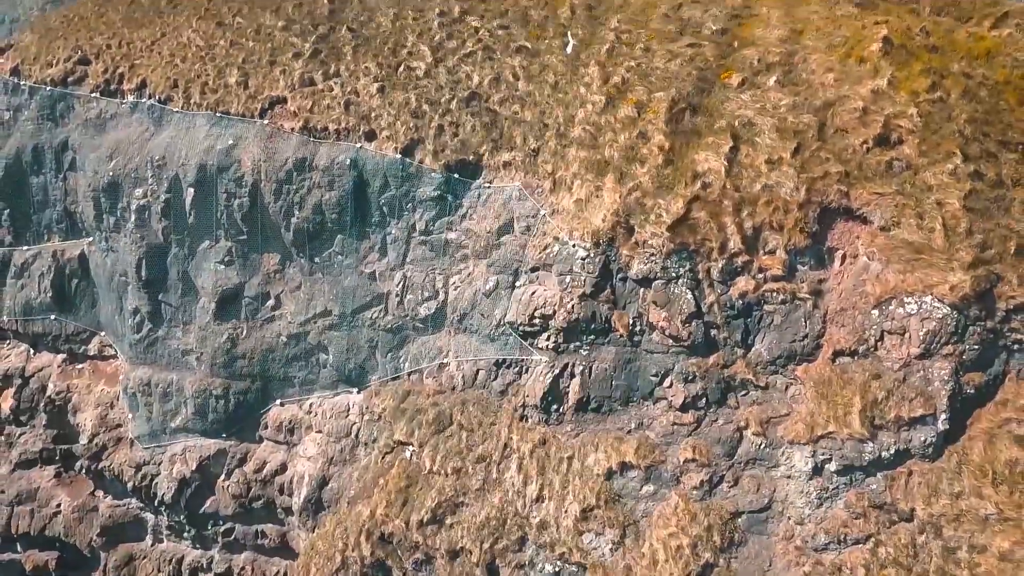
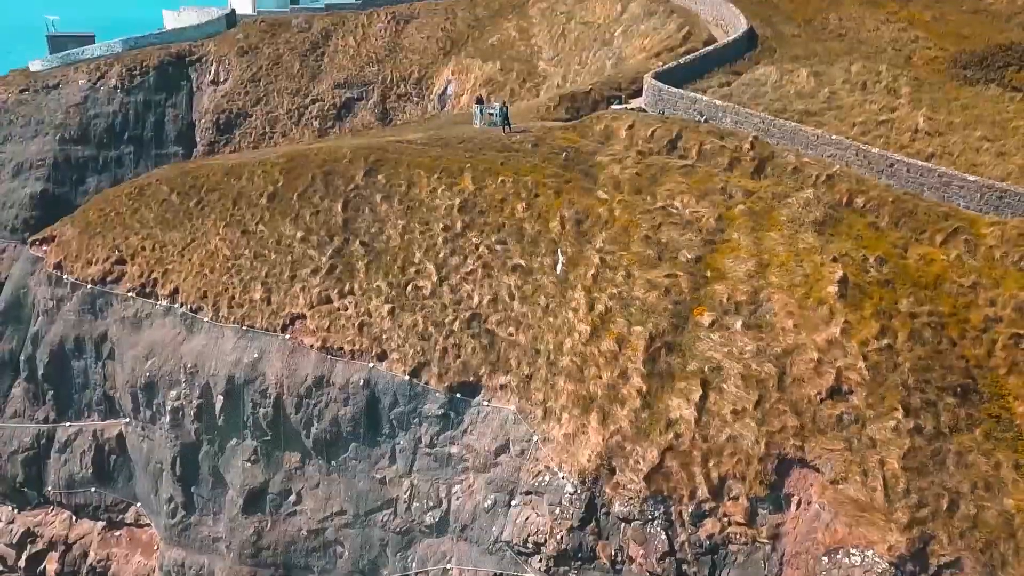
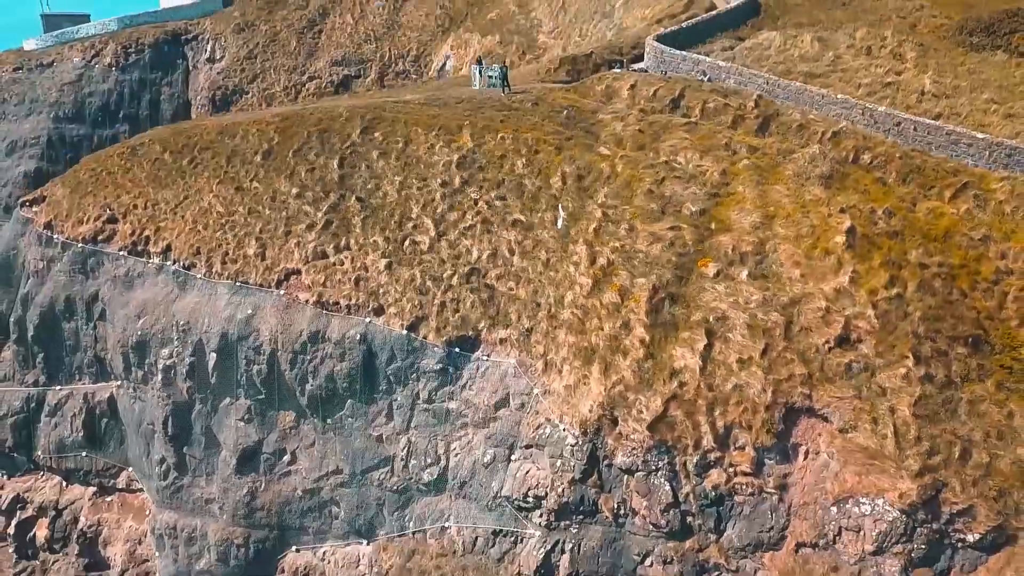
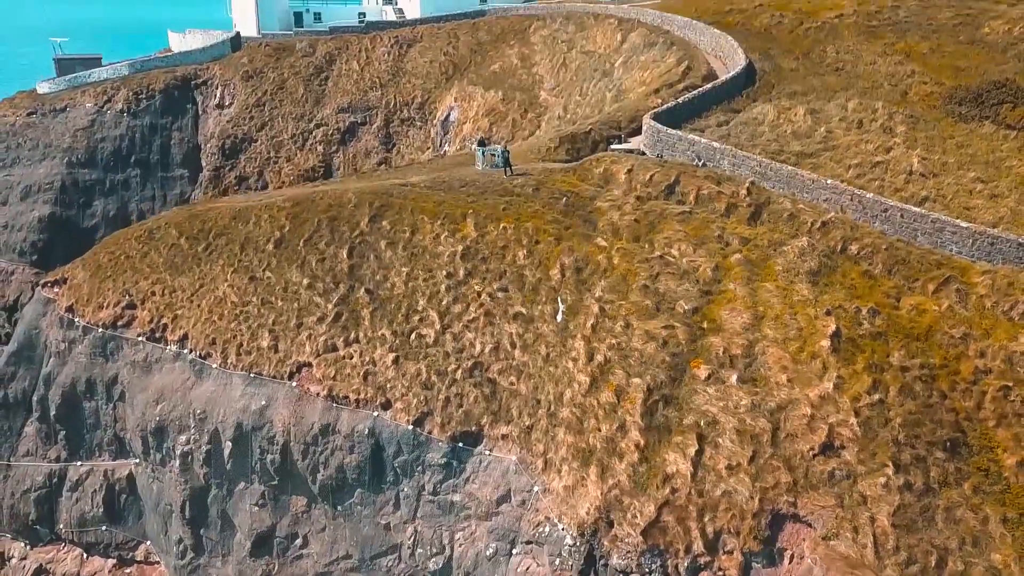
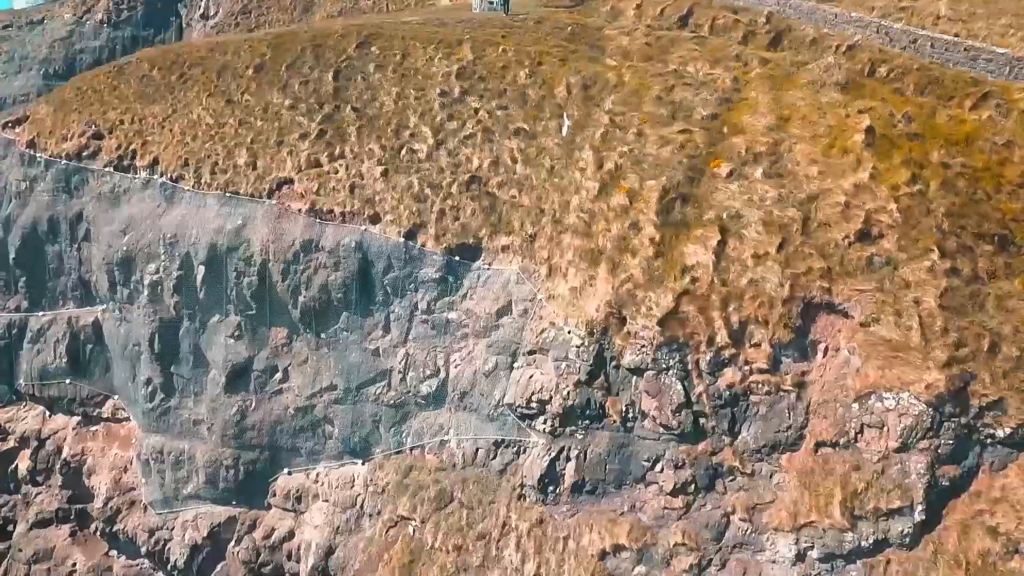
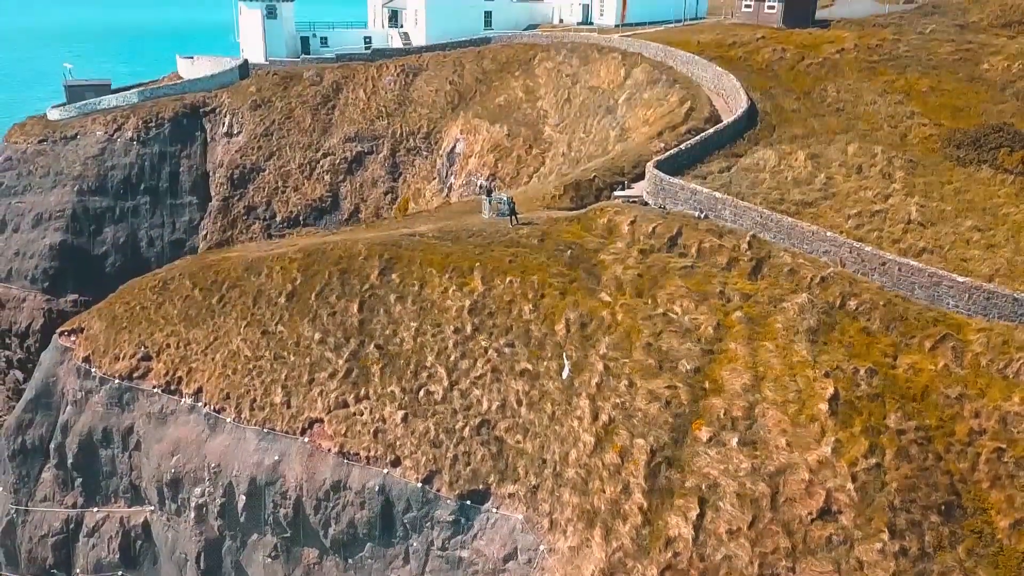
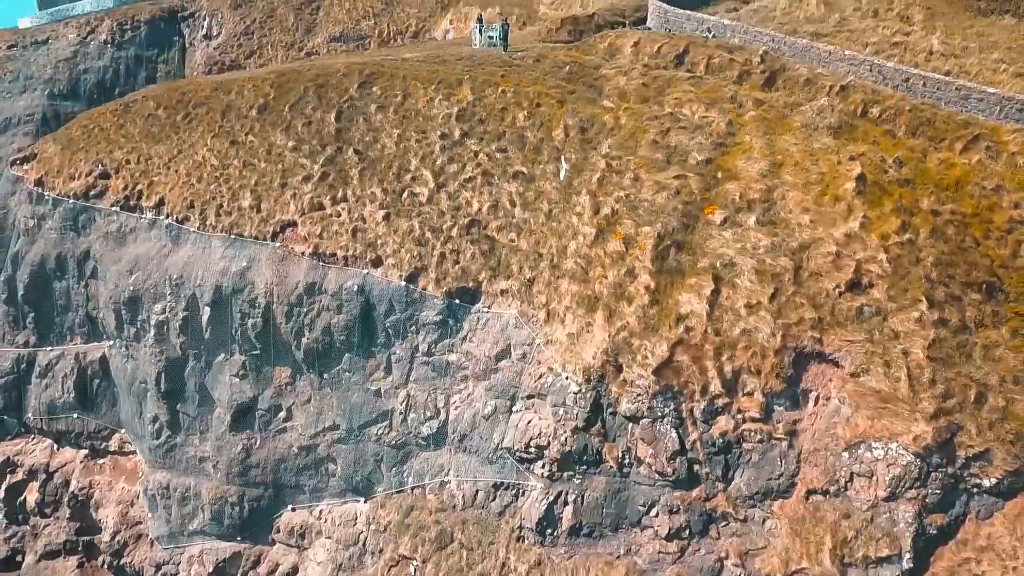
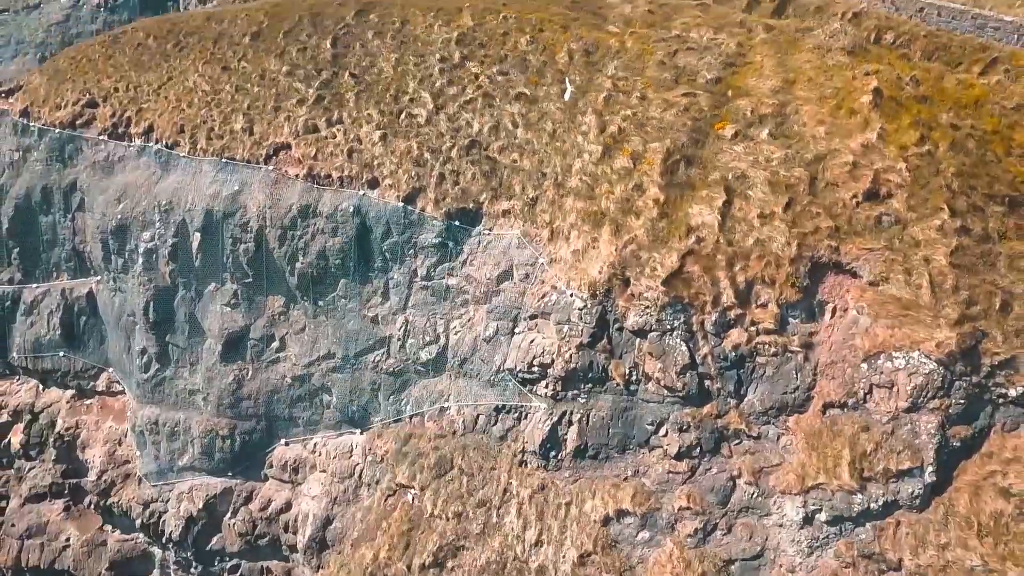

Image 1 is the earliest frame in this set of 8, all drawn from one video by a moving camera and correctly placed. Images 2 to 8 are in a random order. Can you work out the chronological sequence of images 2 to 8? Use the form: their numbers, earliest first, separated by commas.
8, 5, 7, 3, 2, 4, 6
